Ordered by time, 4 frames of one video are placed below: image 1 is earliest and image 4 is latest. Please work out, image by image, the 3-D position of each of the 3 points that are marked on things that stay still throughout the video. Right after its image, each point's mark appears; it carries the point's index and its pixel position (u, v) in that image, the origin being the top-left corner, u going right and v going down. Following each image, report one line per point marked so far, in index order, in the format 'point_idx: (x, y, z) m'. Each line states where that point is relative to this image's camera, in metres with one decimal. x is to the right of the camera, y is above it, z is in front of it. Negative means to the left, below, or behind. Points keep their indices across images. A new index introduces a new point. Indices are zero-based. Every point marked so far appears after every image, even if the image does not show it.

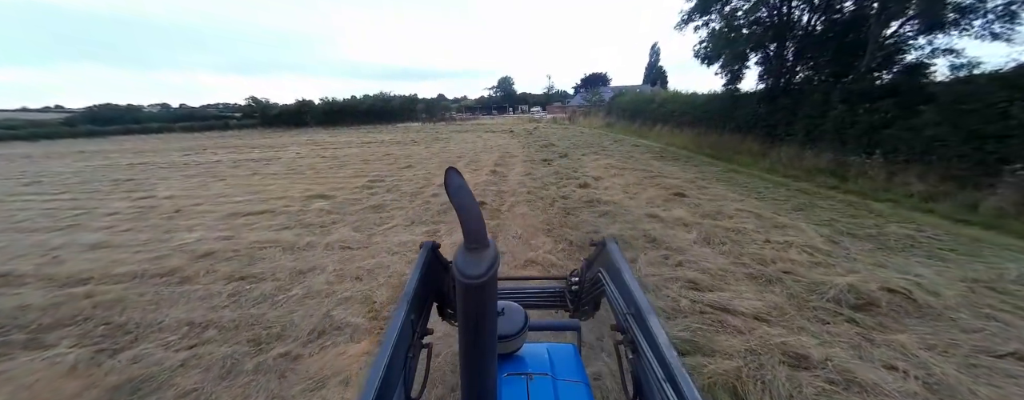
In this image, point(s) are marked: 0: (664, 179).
0: (+3.2, +0.5, +6.1) m
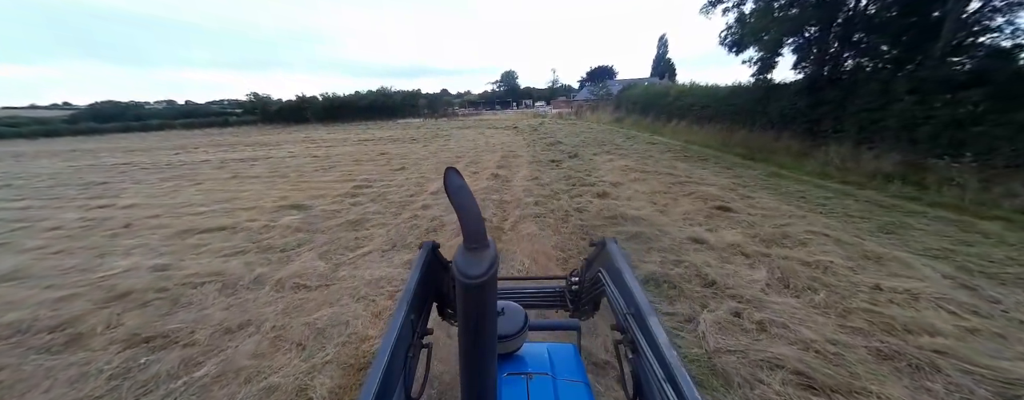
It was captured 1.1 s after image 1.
0: (+3.3, +0.3, +5.1) m
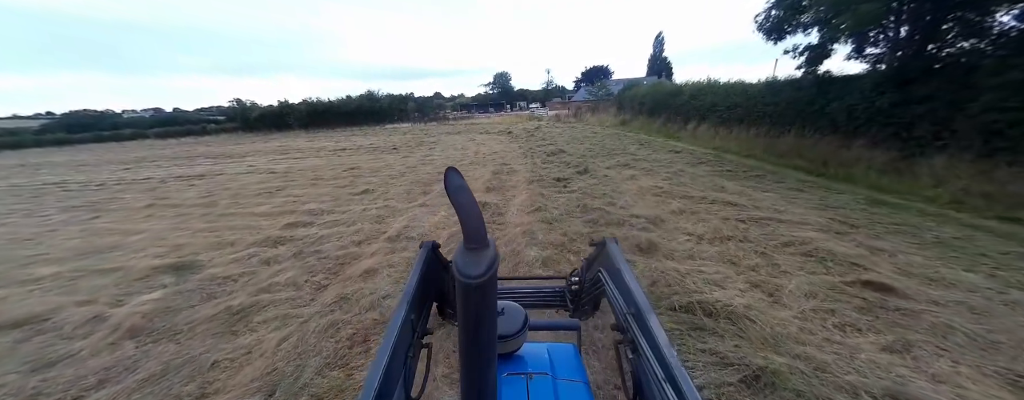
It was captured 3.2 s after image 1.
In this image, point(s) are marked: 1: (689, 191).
0: (+3.2, -0.3, +3.4) m
1: (+3.1, +0.2, +4.9) m
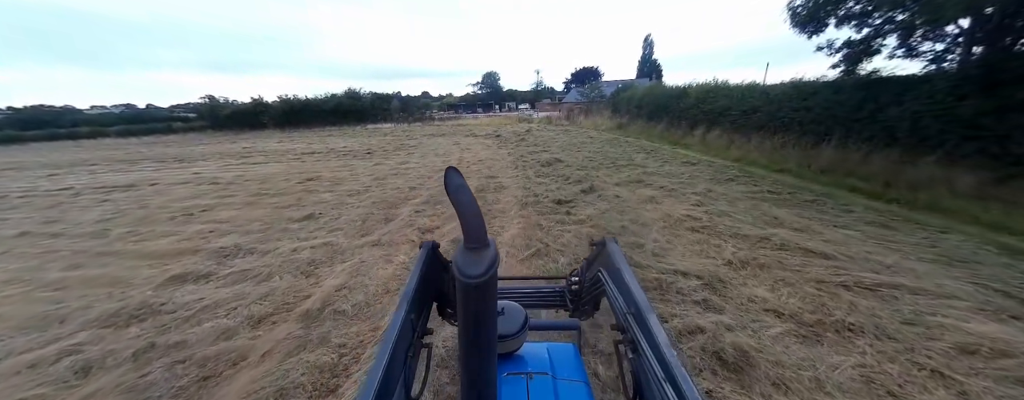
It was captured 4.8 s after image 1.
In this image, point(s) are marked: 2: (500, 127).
0: (+3.1, -0.8, +2.2) m
1: (+2.9, -0.3, +3.7) m
2: (-0.8, +4.6, +17.7) m
